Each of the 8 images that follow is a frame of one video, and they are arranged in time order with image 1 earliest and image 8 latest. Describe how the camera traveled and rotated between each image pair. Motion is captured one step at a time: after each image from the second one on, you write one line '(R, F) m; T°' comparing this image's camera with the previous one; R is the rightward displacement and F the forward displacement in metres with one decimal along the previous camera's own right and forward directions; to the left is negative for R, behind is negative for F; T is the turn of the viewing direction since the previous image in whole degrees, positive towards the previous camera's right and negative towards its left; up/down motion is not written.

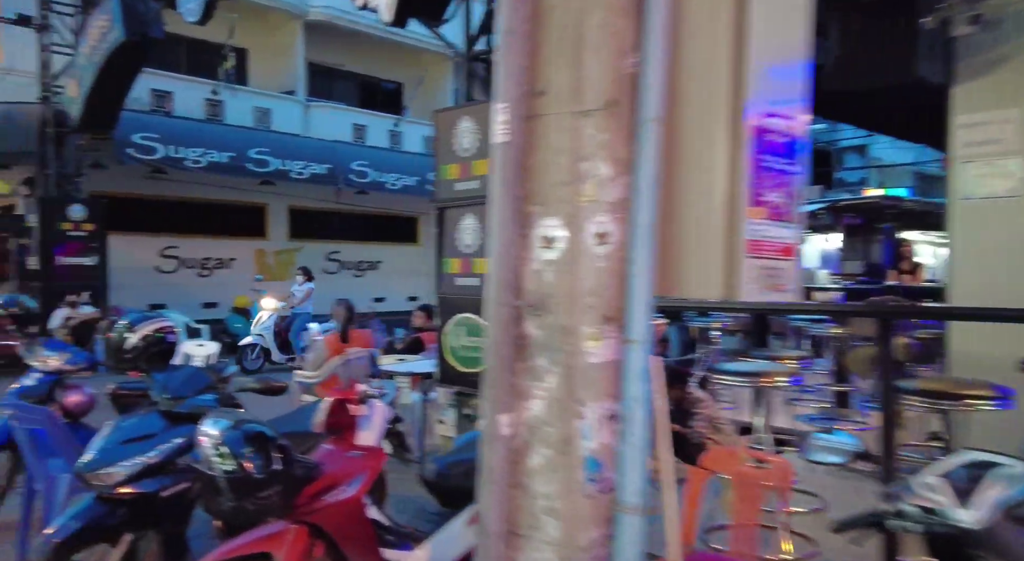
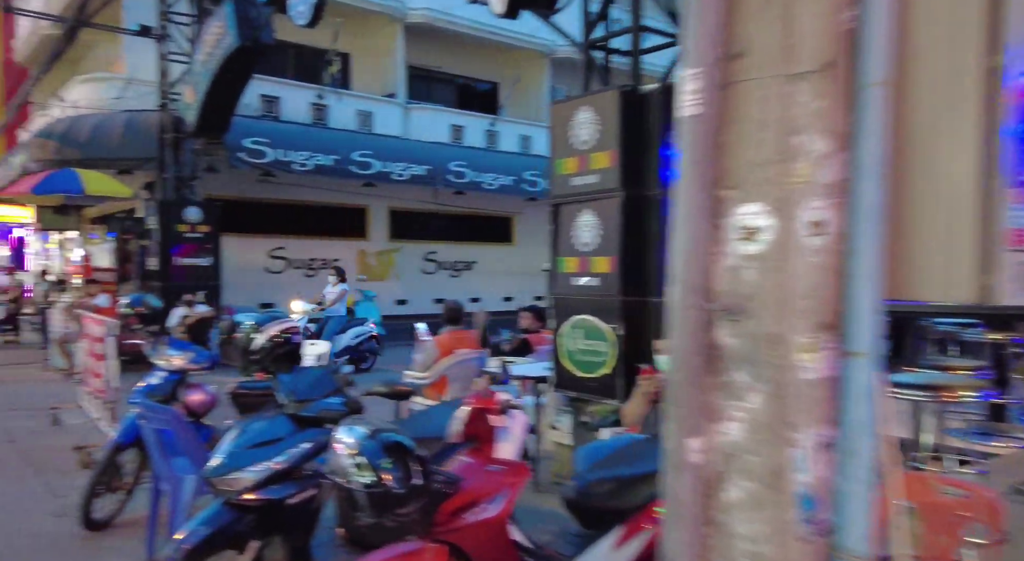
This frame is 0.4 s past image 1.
(-0.2, +0.3) m; -7°
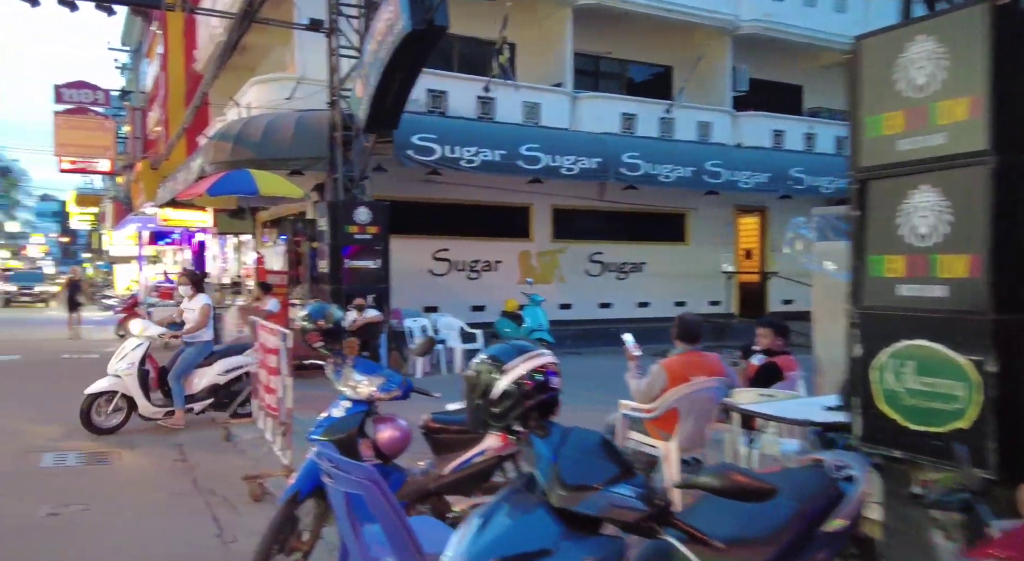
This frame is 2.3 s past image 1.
(-0.7, +1.3) m; -11°
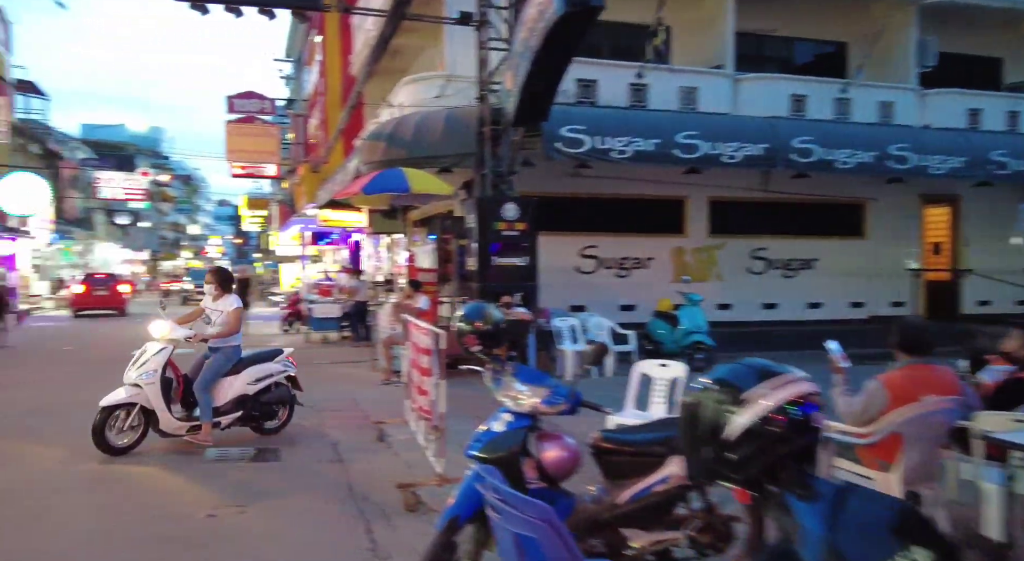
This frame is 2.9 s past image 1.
(-0.2, +0.6) m; -11°
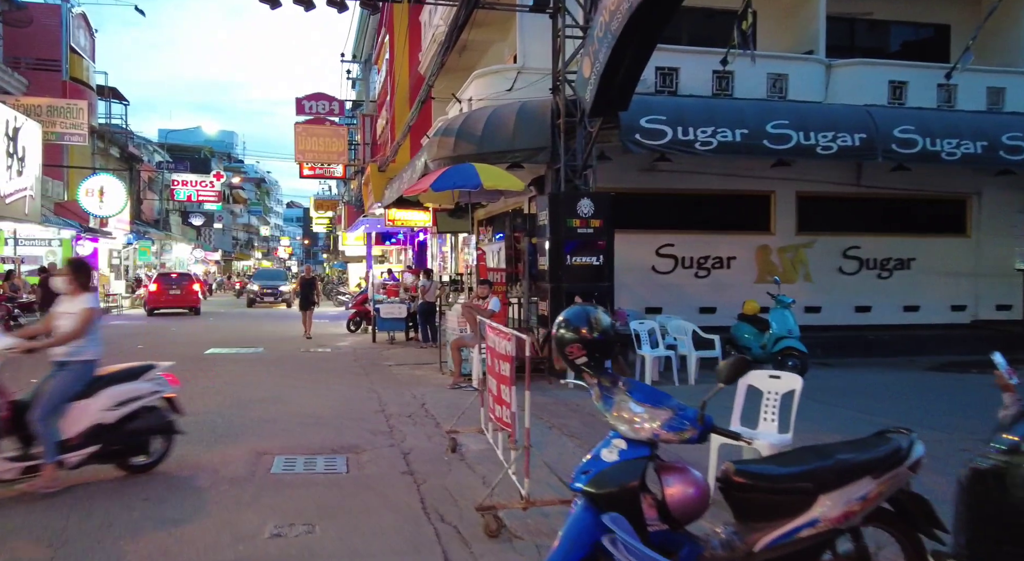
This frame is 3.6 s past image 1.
(-0.2, +0.6) m; -5°
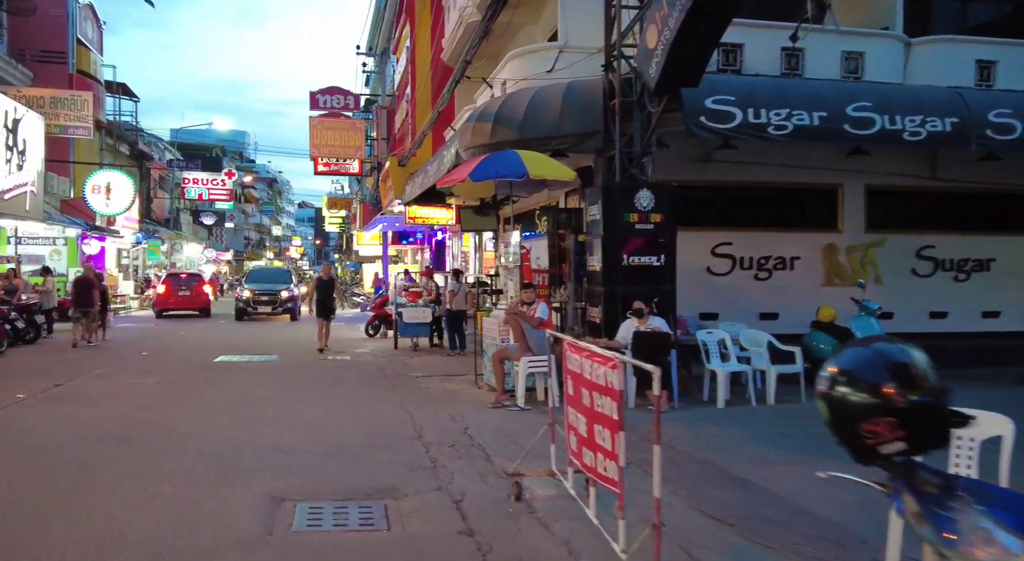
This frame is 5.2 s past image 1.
(-0.5, +1.4) m; -1°
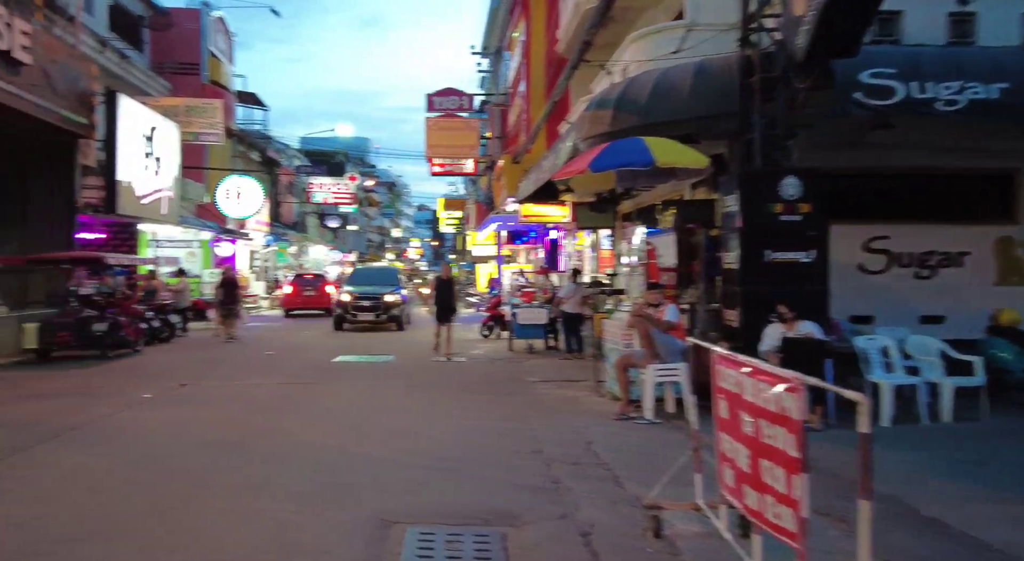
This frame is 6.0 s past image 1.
(-0.1, +0.7) m; -9°
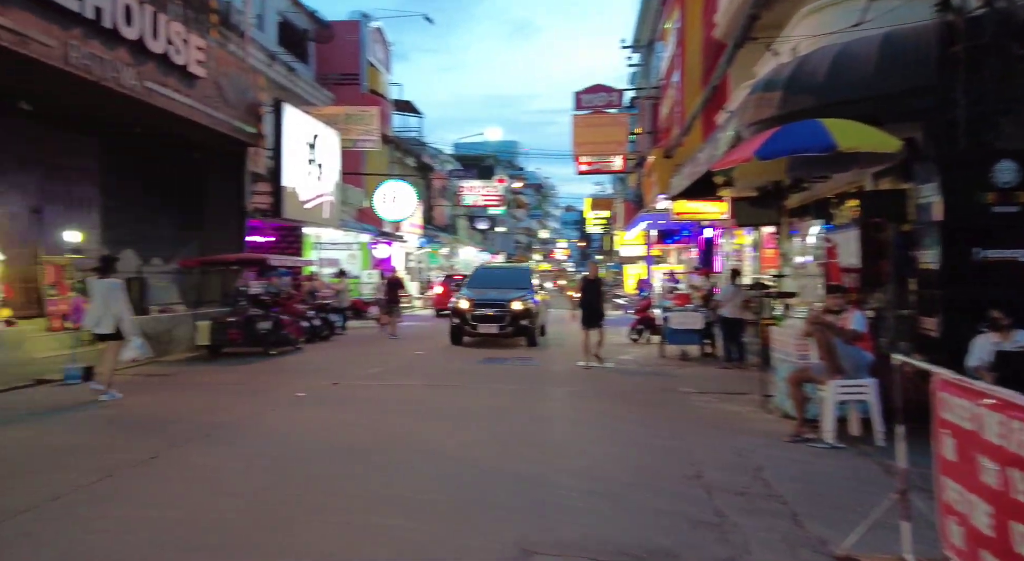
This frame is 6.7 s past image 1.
(0.0, +0.6) m; -11°
